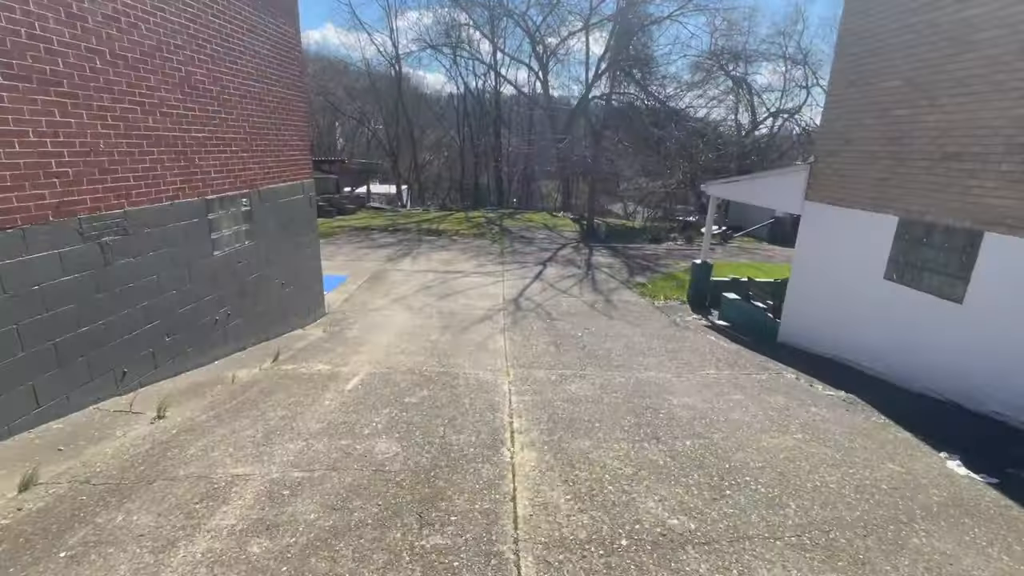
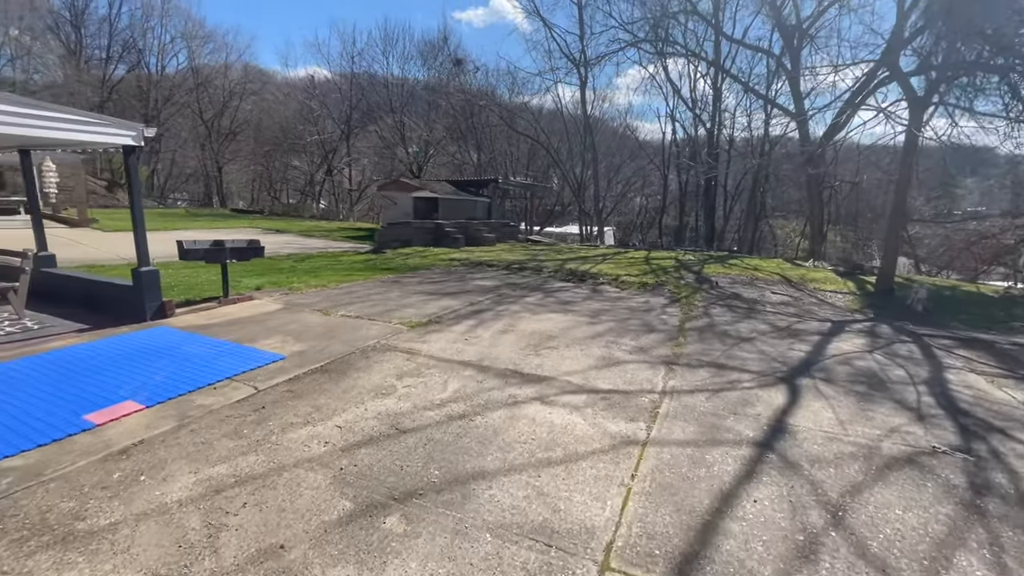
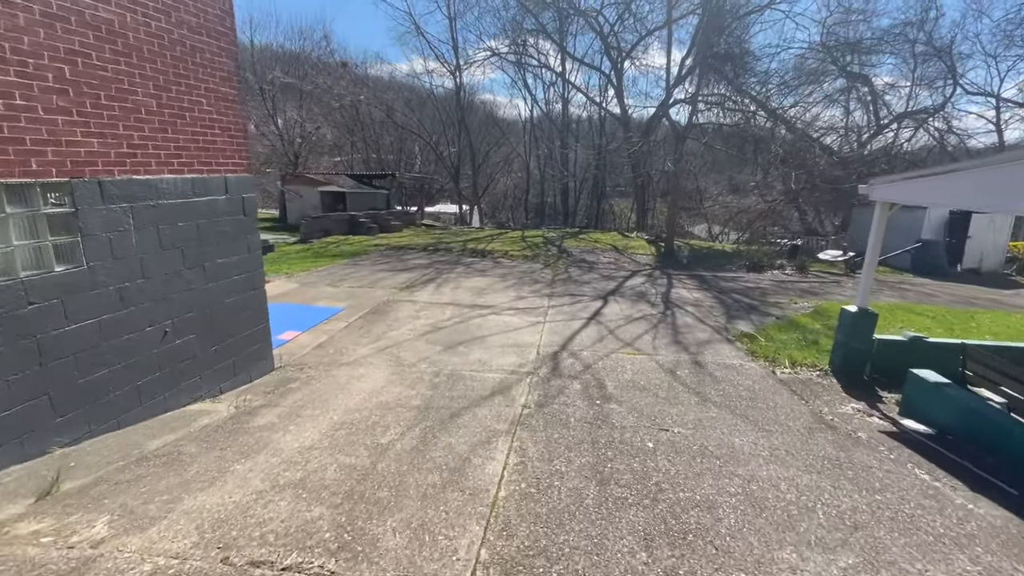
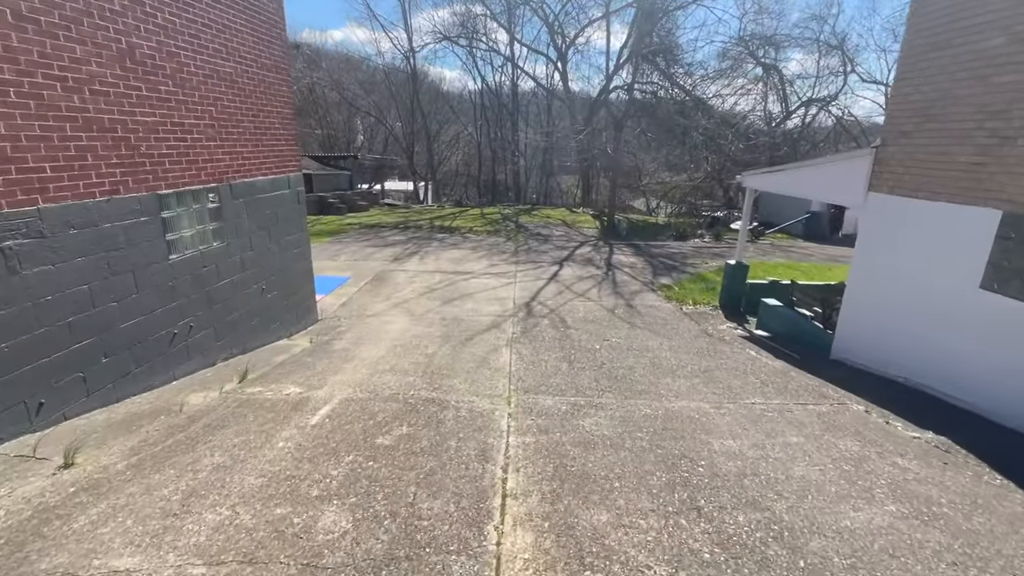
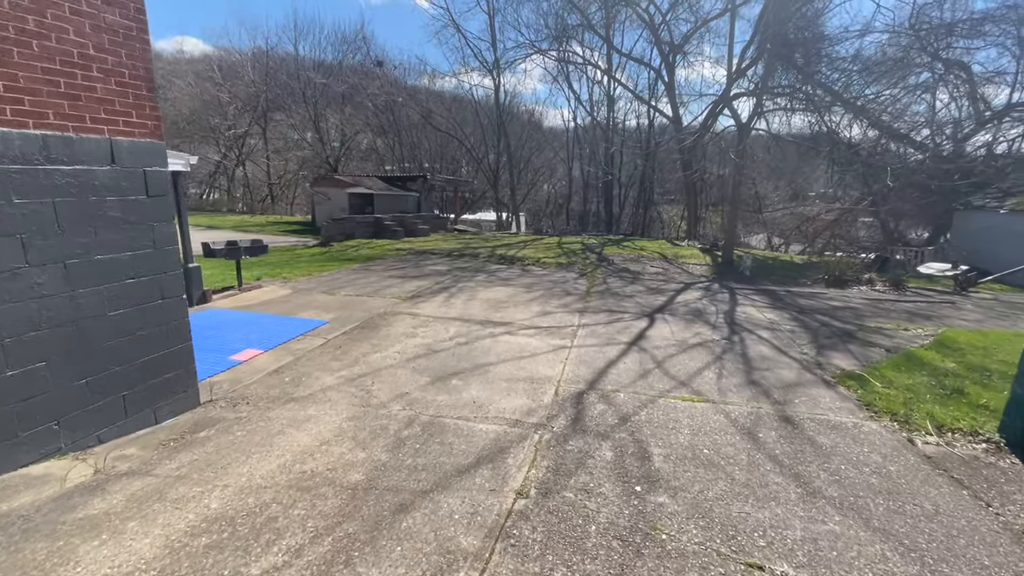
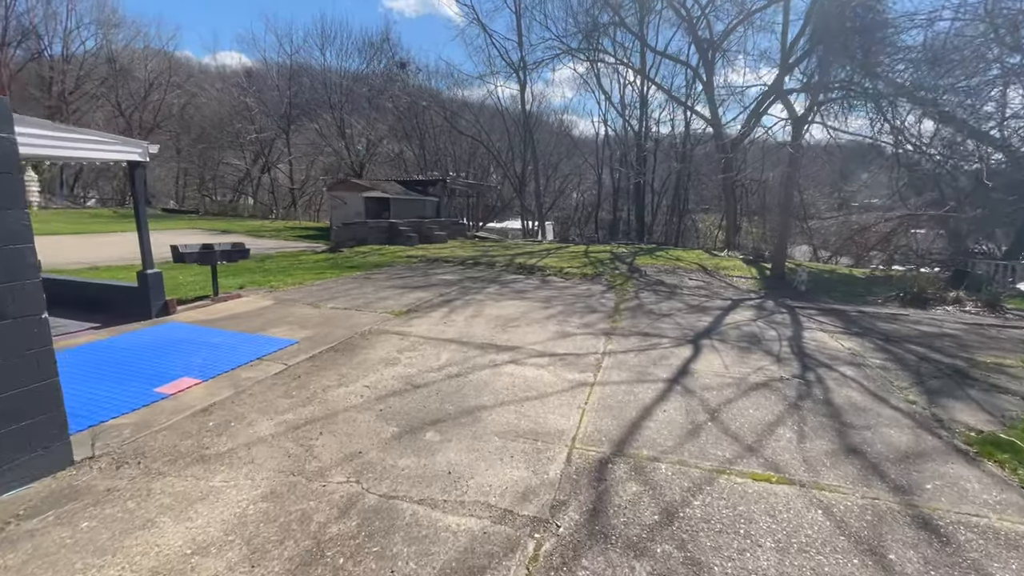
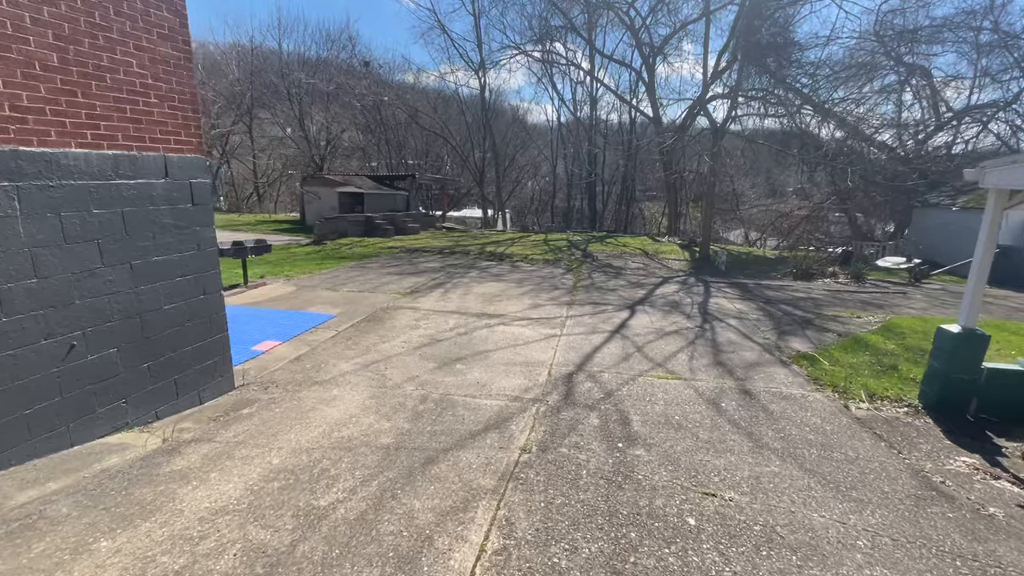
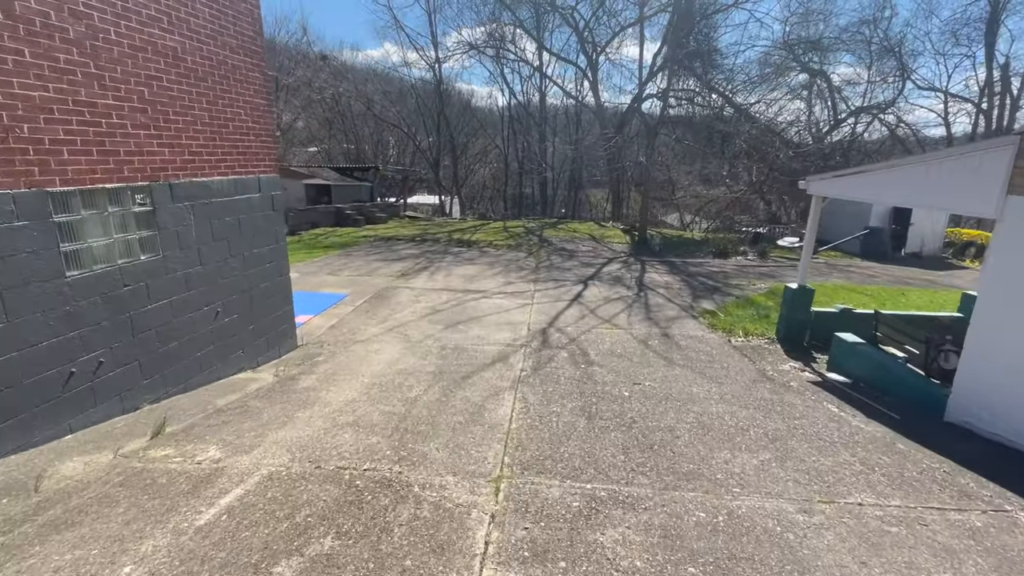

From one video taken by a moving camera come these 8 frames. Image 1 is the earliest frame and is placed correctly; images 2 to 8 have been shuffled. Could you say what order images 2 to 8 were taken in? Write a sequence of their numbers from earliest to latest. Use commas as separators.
4, 8, 3, 7, 5, 6, 2
